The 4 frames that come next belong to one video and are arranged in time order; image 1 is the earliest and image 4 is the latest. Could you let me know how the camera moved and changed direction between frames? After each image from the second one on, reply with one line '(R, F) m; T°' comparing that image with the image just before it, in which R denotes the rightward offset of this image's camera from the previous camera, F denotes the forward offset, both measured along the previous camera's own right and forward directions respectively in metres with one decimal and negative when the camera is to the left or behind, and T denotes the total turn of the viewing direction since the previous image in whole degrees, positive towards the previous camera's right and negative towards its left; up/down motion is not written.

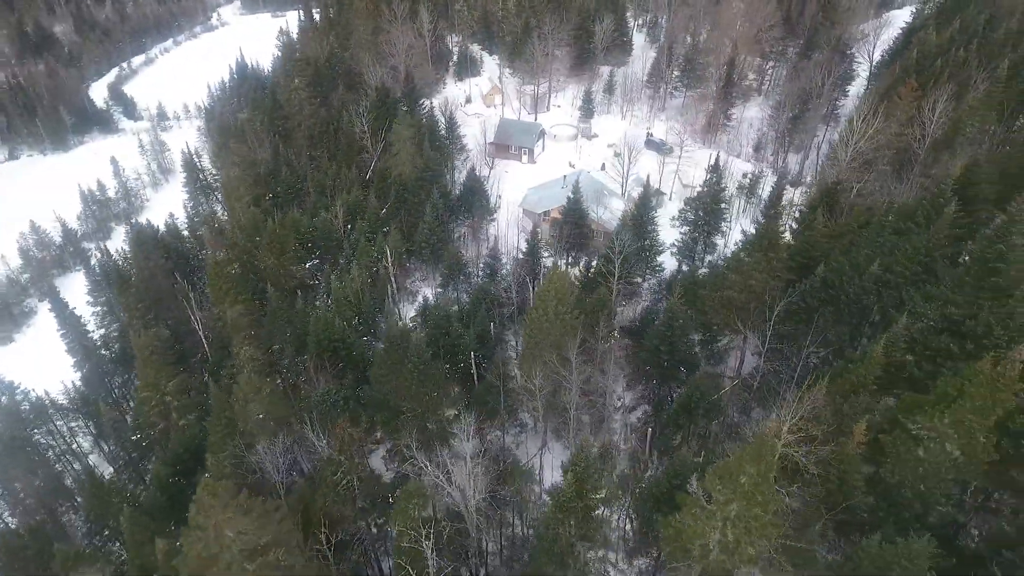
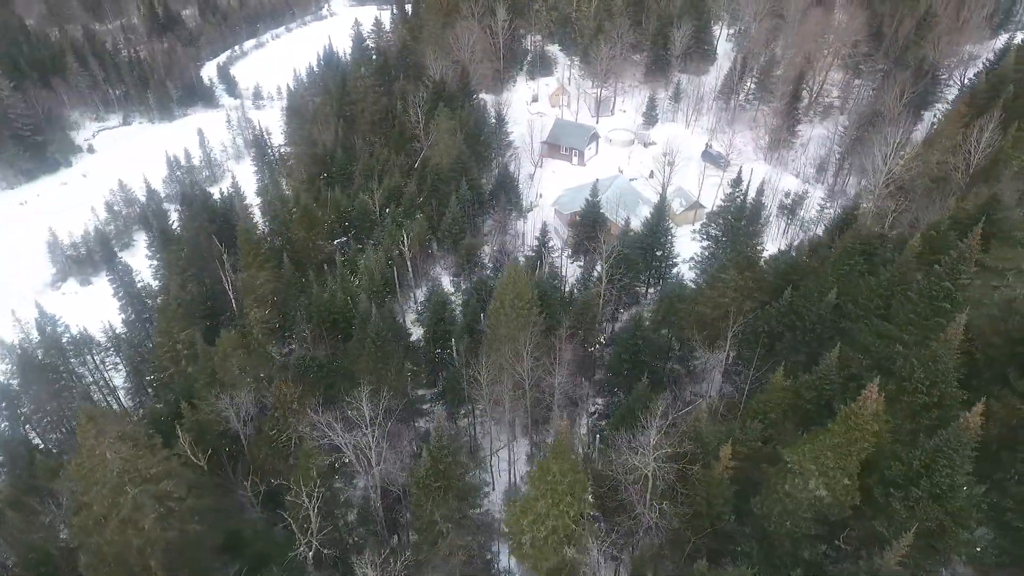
(+5.7, 0.0) m; -9°
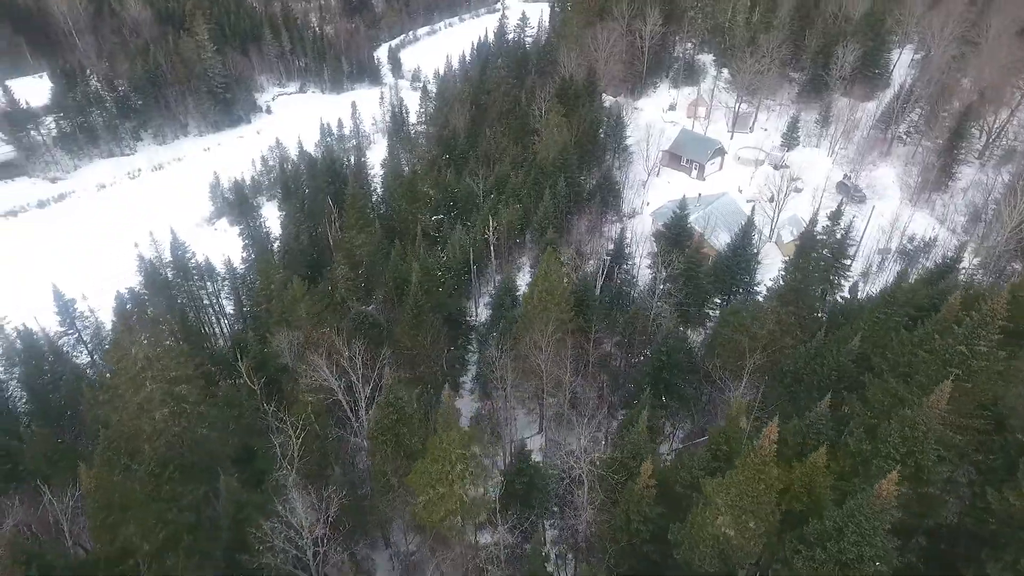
(+5.0, -0.1) m; -13°
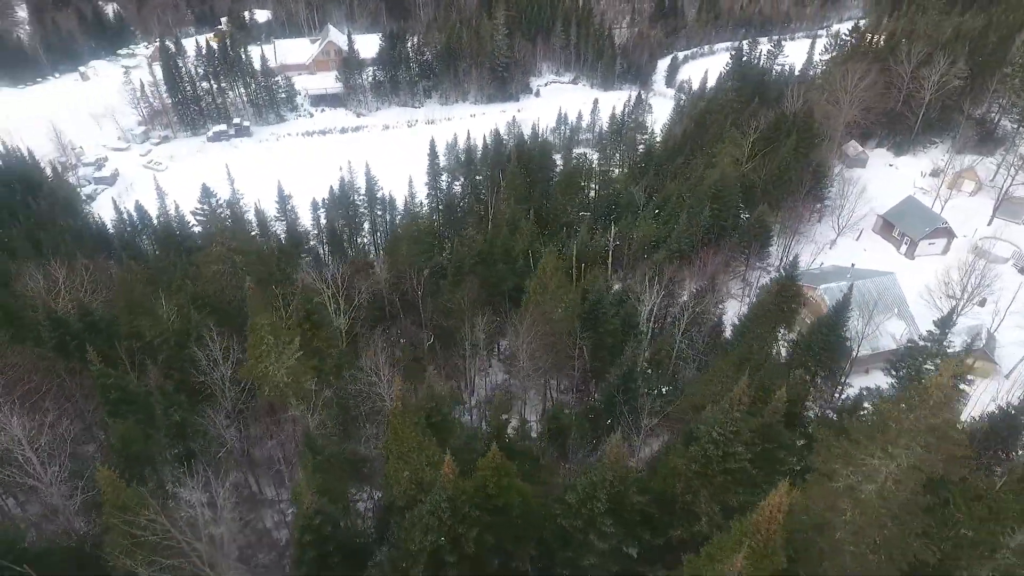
(+12.8, +0.2) m; -25°
